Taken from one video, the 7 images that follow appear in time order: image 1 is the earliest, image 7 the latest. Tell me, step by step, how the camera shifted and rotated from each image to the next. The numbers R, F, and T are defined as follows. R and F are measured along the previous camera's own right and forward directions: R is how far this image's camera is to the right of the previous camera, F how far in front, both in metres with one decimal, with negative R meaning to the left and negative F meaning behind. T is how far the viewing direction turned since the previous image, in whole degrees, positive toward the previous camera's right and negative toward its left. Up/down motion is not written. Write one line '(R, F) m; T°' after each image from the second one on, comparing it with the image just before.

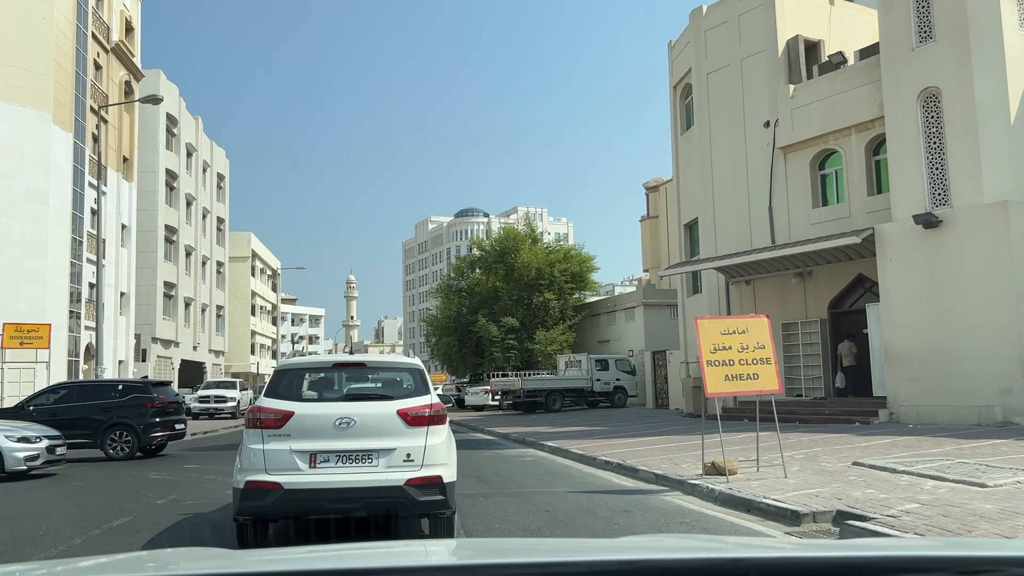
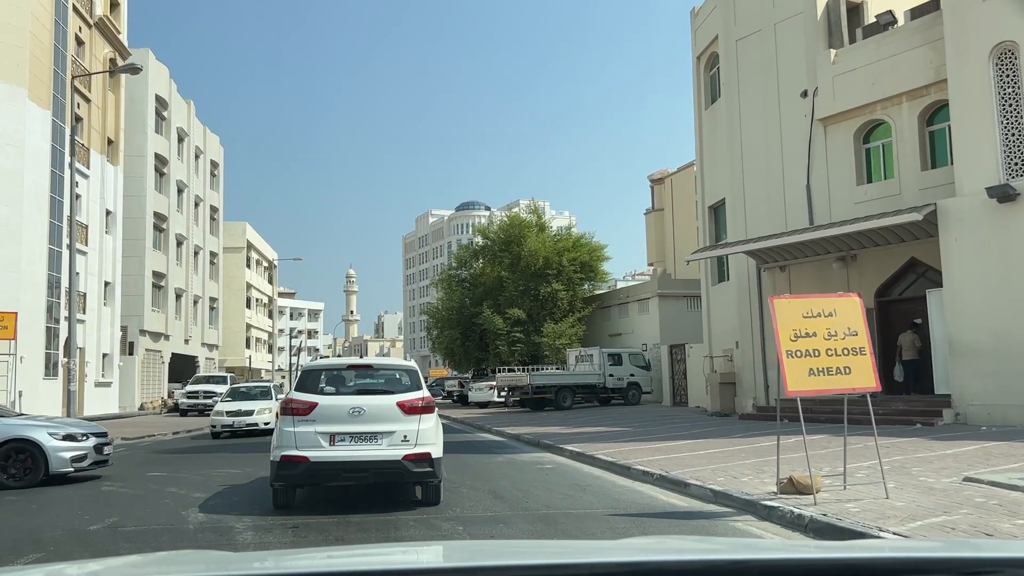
(-0.3, +2.2) m; 0°
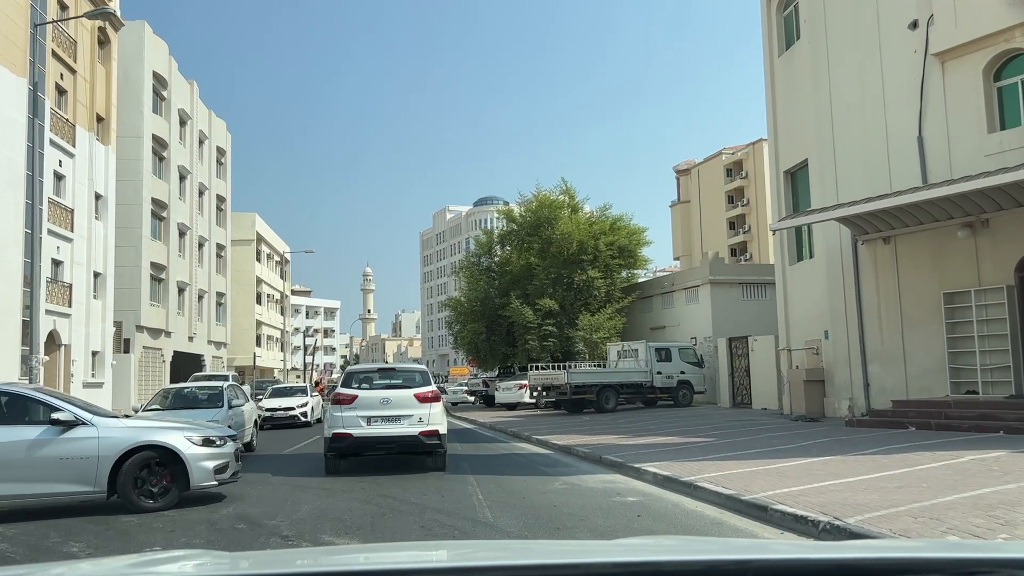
(-0.6, +3.9) m; -1°
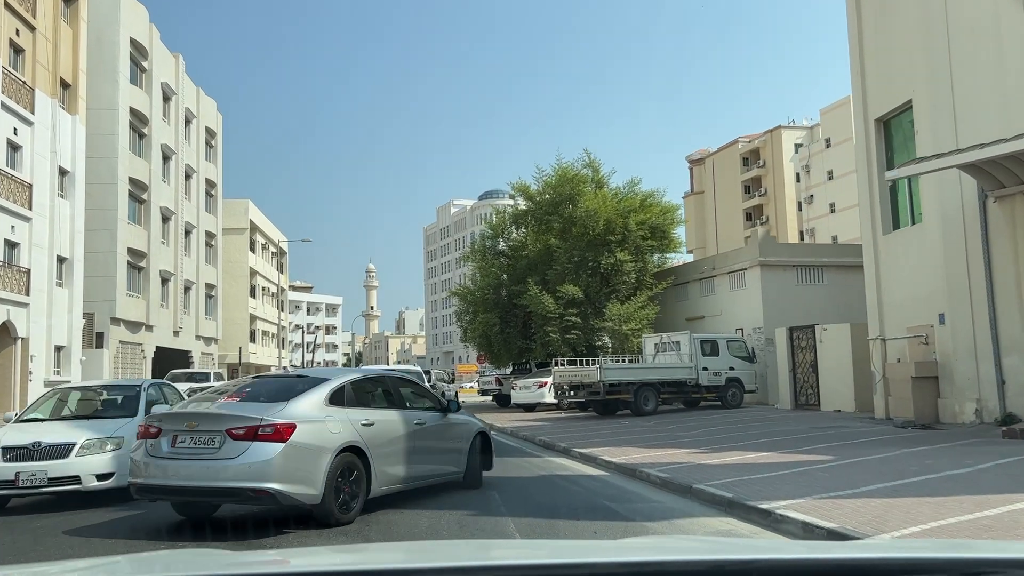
(-0.5, +4.0) m; 0°
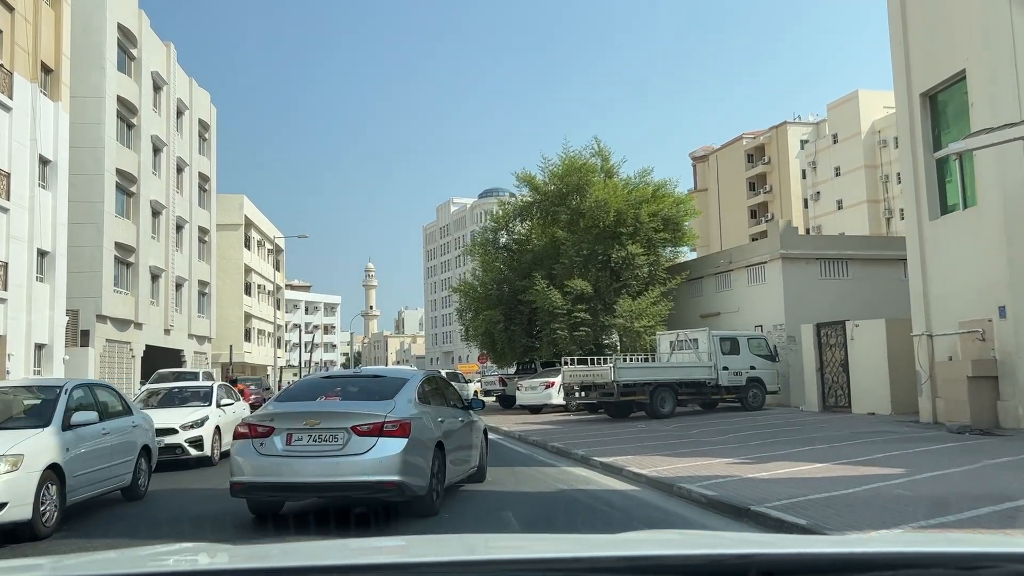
(-0.2, +1.6) m; 0°
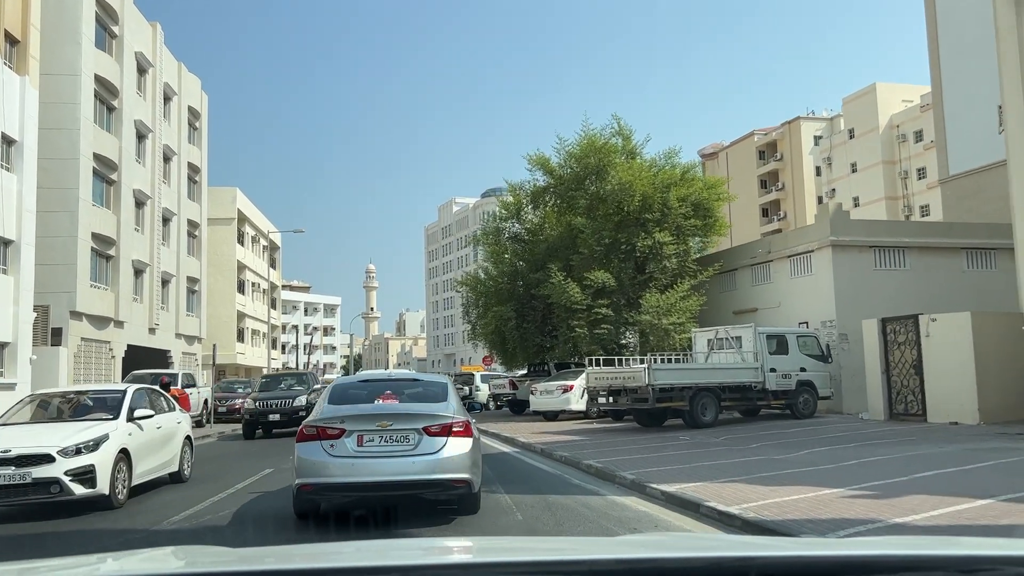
(-0.4, +2.8) m; 0°
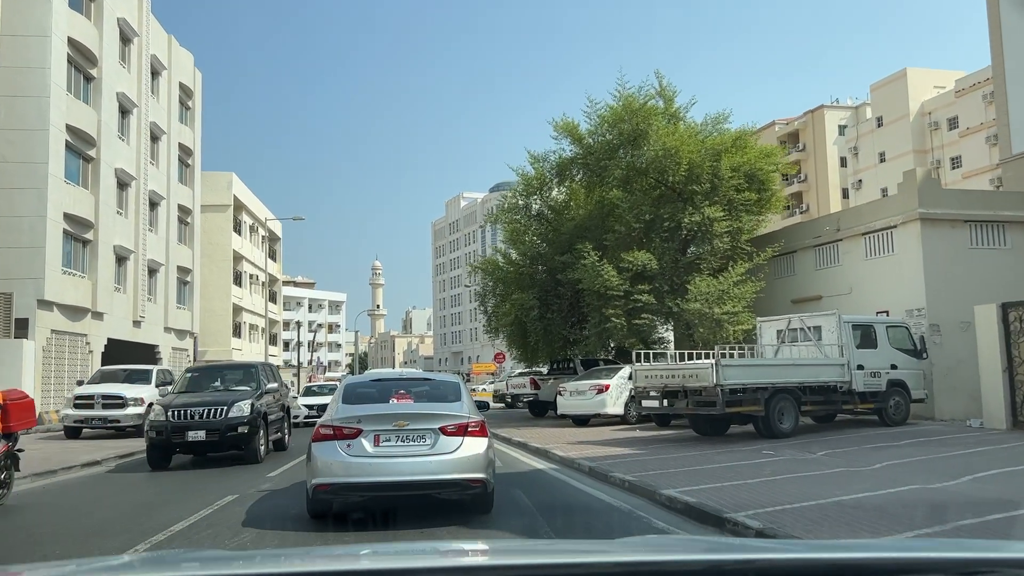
(-0.5, +3.5) m; 0°
